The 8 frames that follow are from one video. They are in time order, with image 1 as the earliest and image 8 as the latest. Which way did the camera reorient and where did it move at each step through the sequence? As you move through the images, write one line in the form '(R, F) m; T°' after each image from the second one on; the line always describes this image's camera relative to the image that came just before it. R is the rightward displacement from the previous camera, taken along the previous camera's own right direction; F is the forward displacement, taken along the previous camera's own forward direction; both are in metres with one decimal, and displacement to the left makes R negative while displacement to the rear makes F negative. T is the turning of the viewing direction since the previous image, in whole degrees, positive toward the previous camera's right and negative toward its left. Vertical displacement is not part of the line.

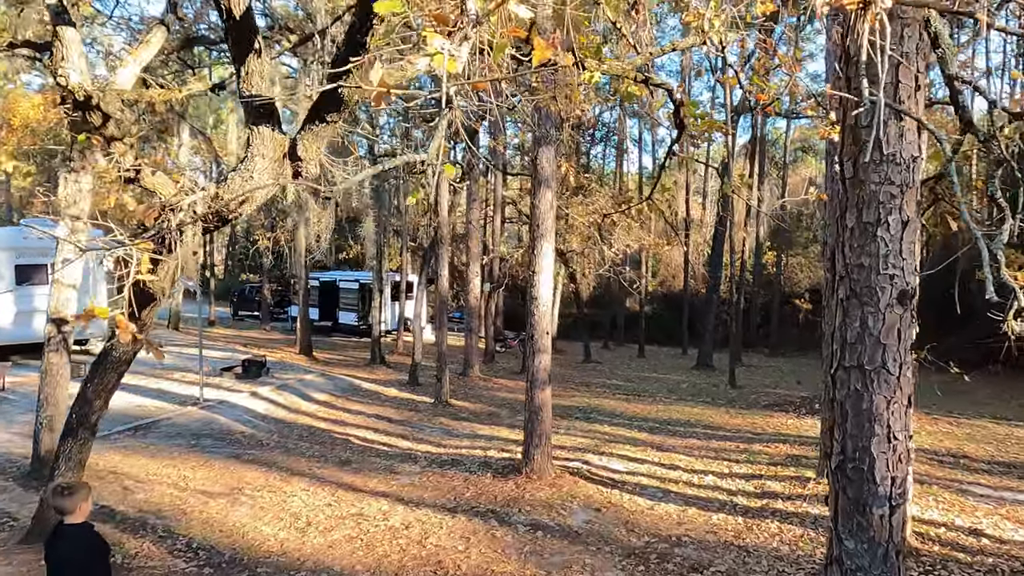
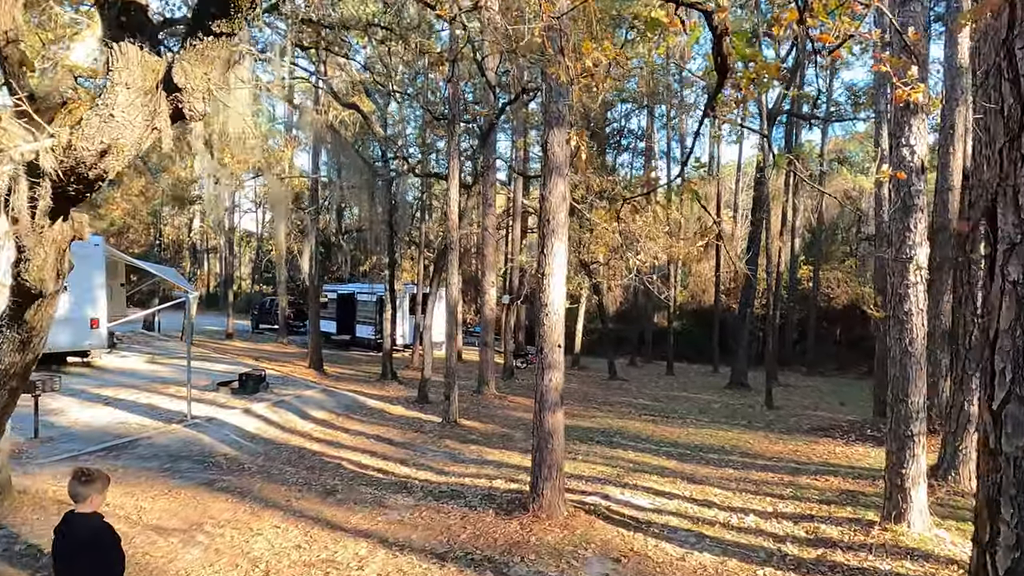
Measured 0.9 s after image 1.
(+0.2, +0.9) m; -2°
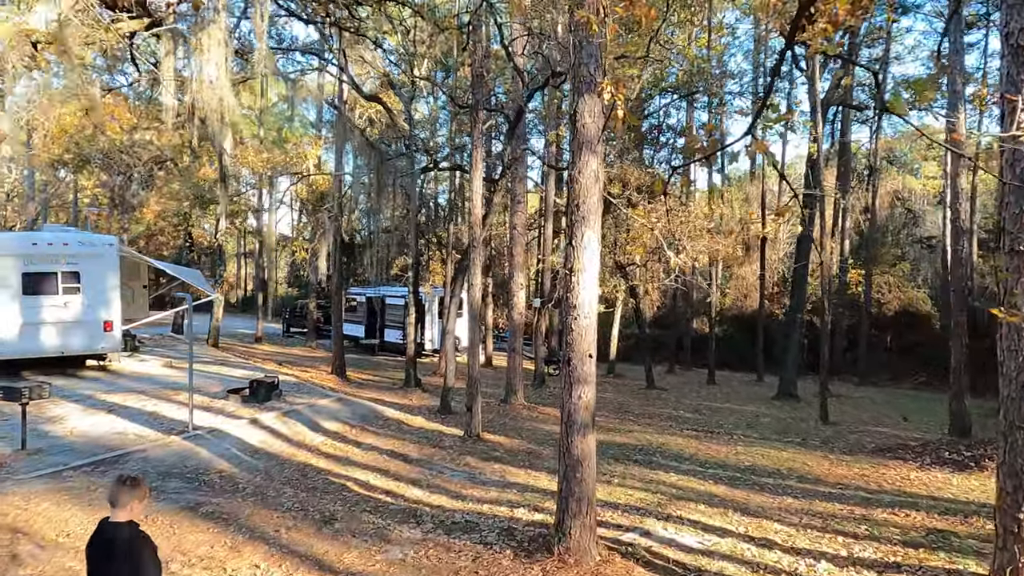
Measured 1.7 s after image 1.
(+0.1, +0.8) m; -3°
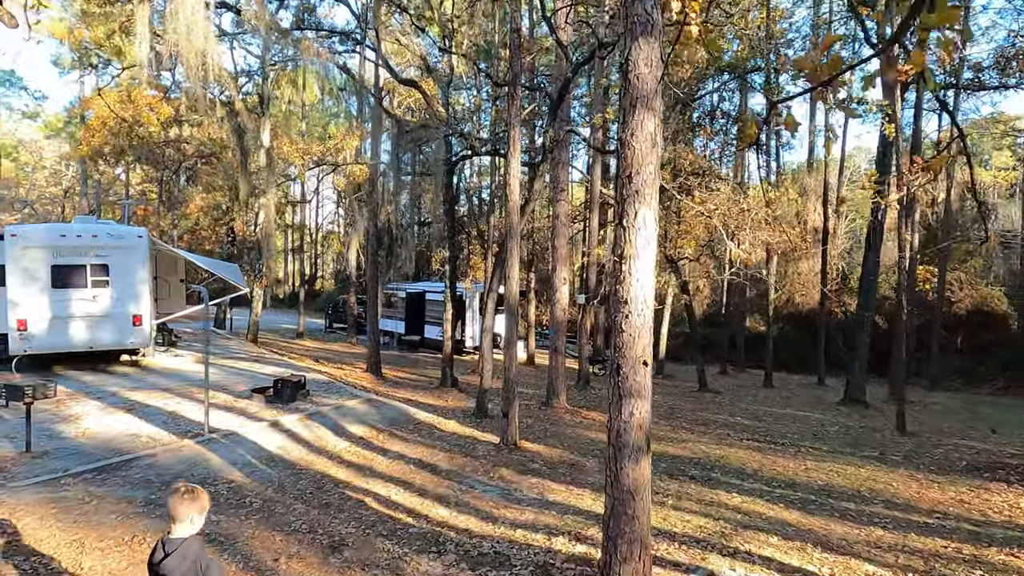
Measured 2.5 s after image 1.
(0.0, +0.8) m; -4°
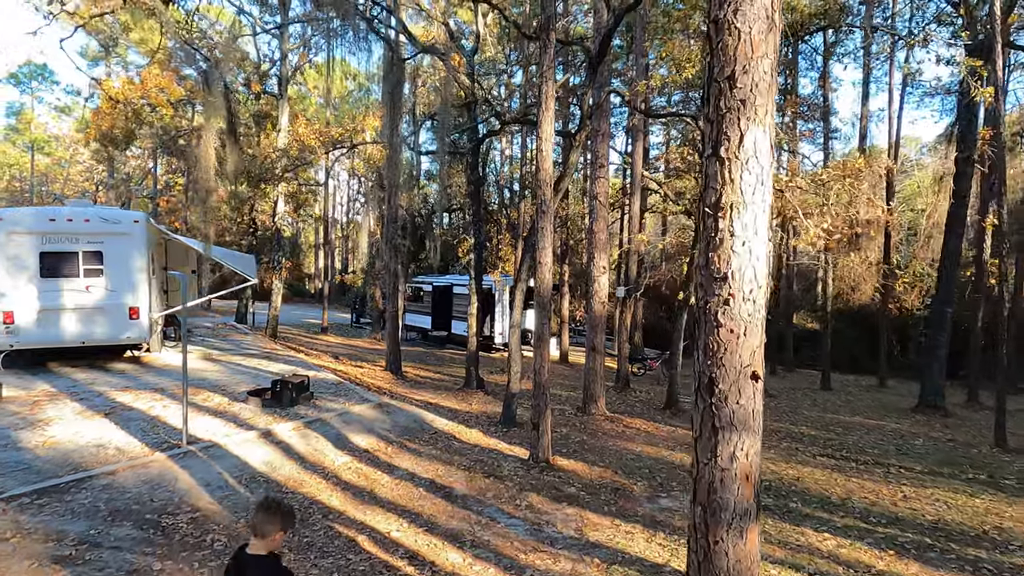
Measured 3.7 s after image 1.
(0.0, +1.3) m; -3°
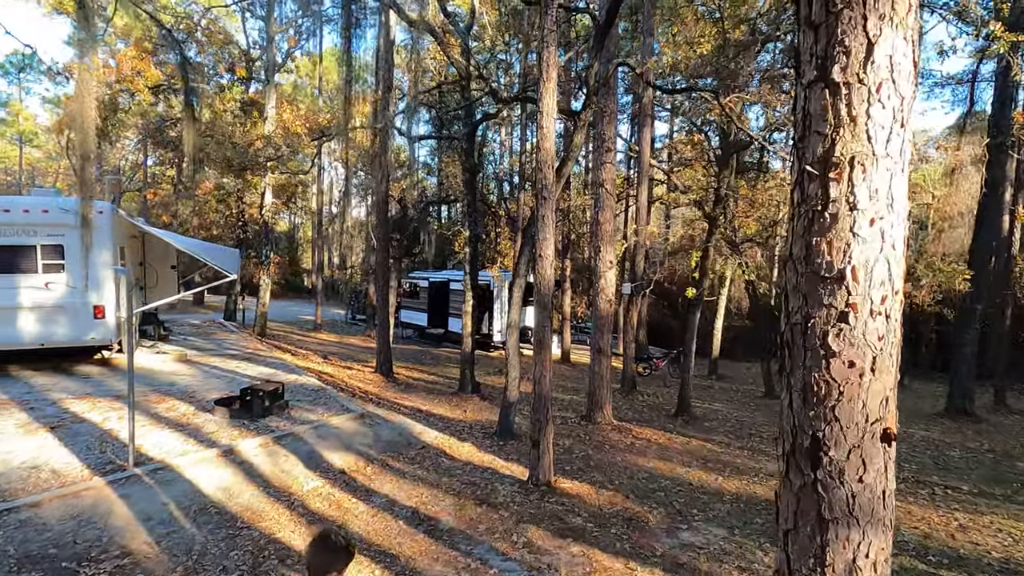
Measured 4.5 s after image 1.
(0.0, +0.8) m; 0°
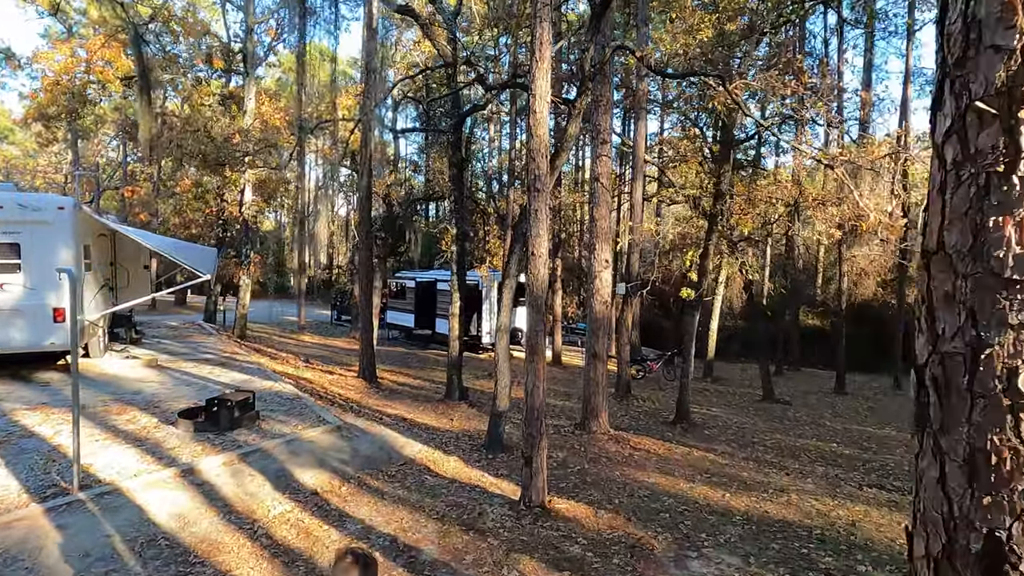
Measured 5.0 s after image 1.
(0.0, +0.5) m; +1°
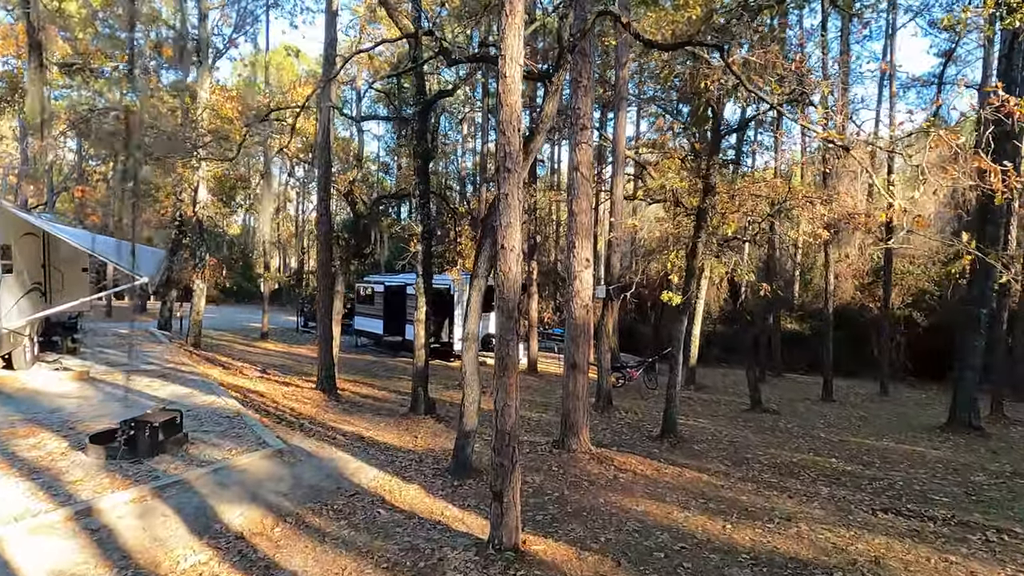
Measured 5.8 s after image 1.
(+0.1, +0.8) m; +2°
